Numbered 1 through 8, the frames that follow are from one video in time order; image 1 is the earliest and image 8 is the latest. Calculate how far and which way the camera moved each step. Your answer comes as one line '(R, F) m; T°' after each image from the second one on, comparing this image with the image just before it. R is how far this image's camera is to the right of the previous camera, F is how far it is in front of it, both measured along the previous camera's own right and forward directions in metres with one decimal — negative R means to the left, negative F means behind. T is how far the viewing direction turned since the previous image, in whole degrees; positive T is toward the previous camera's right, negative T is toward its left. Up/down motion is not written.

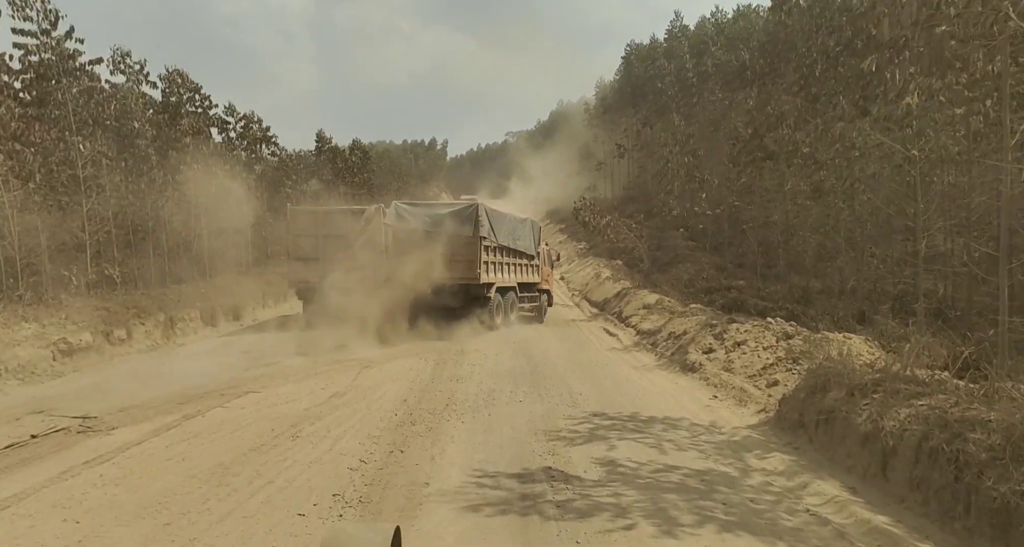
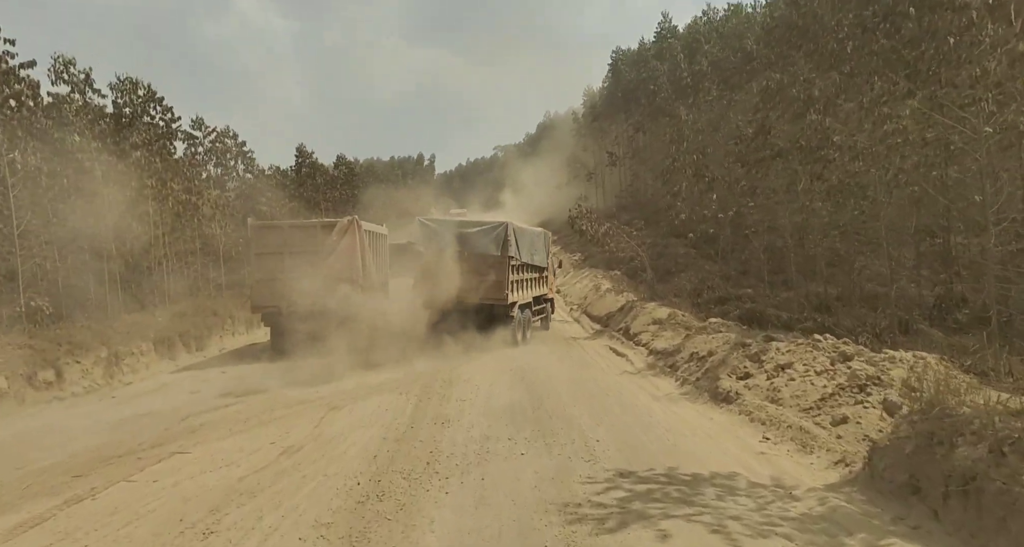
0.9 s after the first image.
(0.0, +2.1) m; +1°
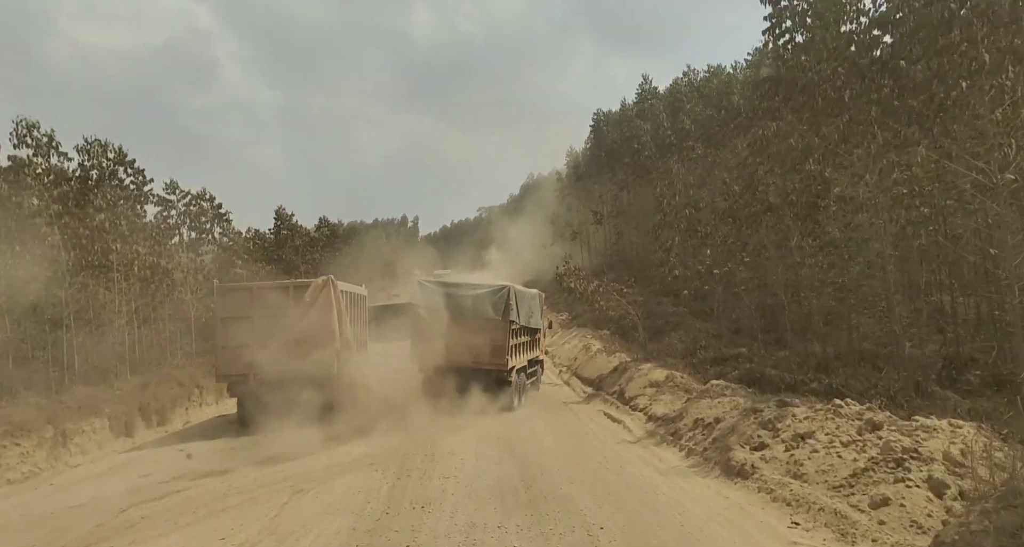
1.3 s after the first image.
(0.0, +1.0) m; +1°
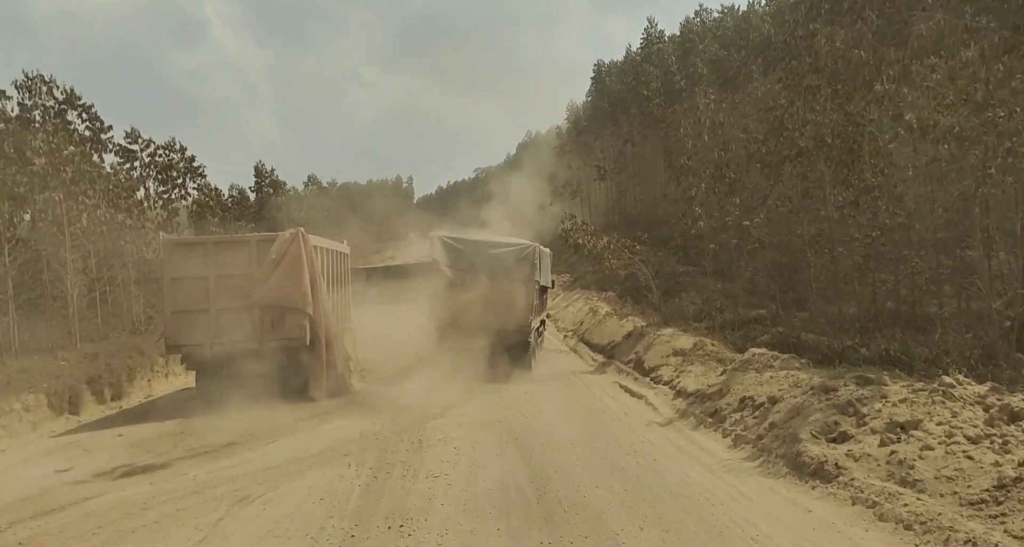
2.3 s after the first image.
(-0.1, +2.2) m; 0°
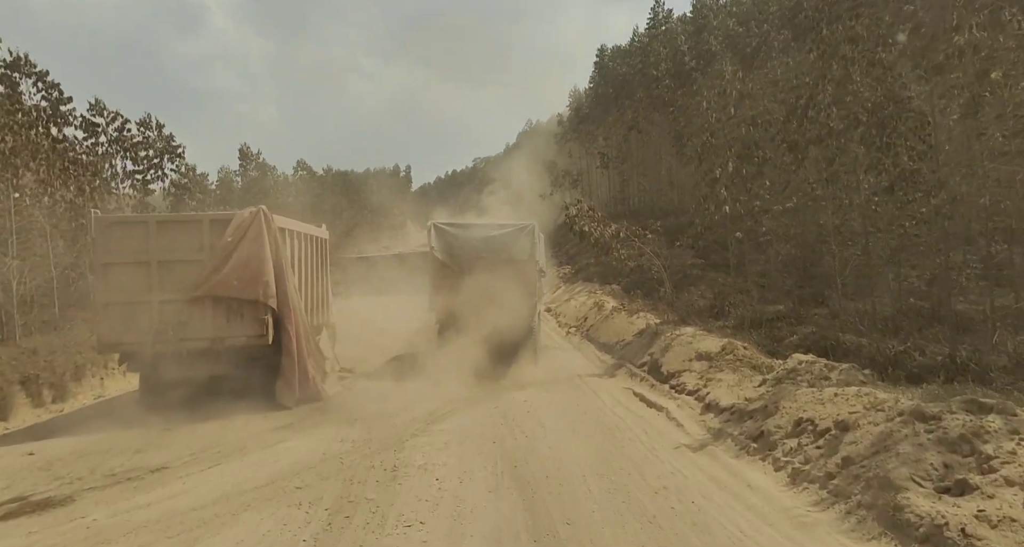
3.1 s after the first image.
(0.0, +1.9) m; 0°
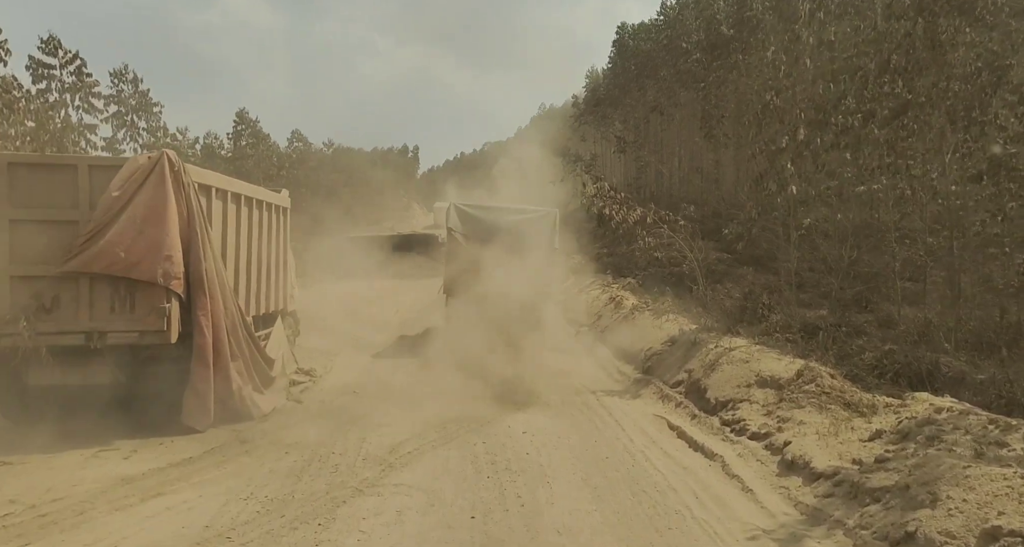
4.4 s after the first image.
(0.0, +3.1) m; 0°
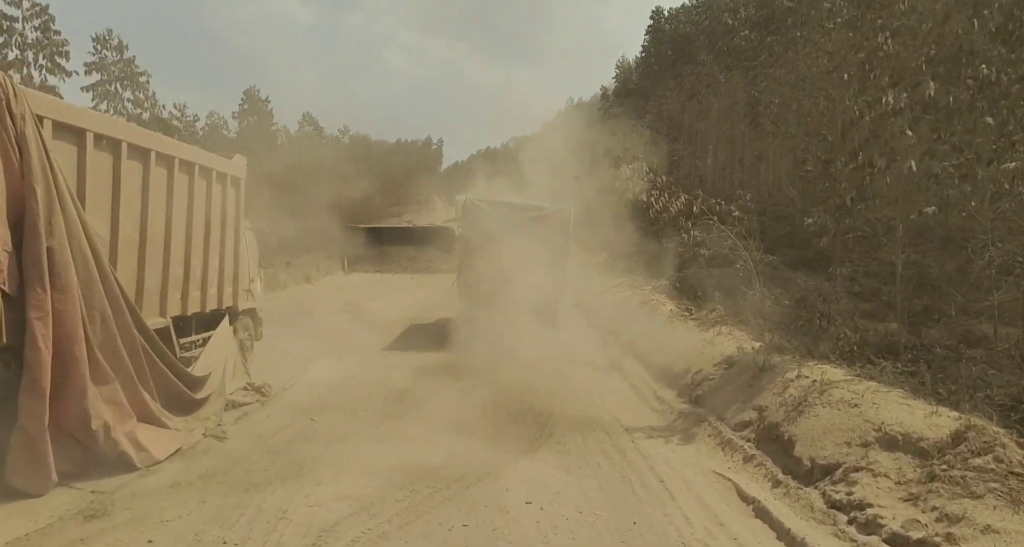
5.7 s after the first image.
(+0.1, +2.9) m; -2°
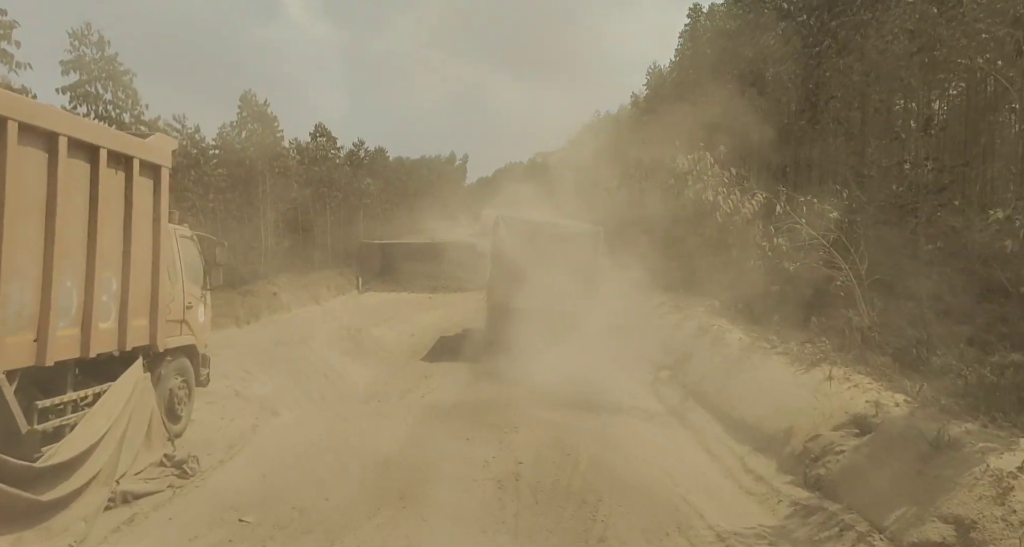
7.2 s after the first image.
(0.0, +3.1) m; -2°
